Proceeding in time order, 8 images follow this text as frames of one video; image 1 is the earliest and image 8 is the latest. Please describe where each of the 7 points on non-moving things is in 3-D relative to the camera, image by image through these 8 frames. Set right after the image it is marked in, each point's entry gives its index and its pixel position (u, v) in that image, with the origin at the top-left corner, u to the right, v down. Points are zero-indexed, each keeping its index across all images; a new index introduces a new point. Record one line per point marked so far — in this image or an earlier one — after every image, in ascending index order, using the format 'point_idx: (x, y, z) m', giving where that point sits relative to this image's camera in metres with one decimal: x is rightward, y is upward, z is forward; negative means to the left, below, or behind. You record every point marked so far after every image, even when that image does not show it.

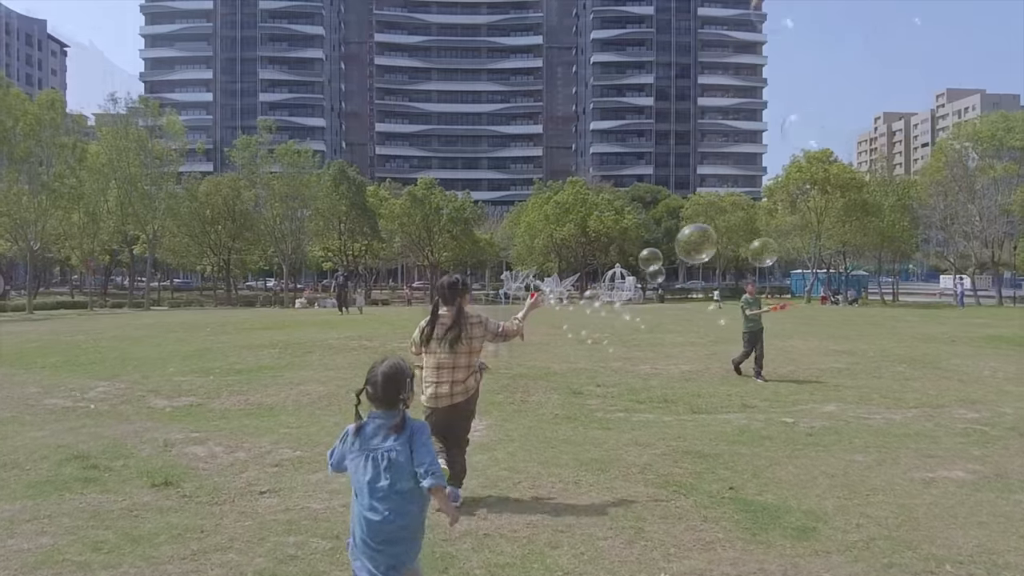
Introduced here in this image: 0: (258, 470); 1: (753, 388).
0: (-1.9, -1.3, +6.5) m
1: (+3.1, -1.3, +11.4) m
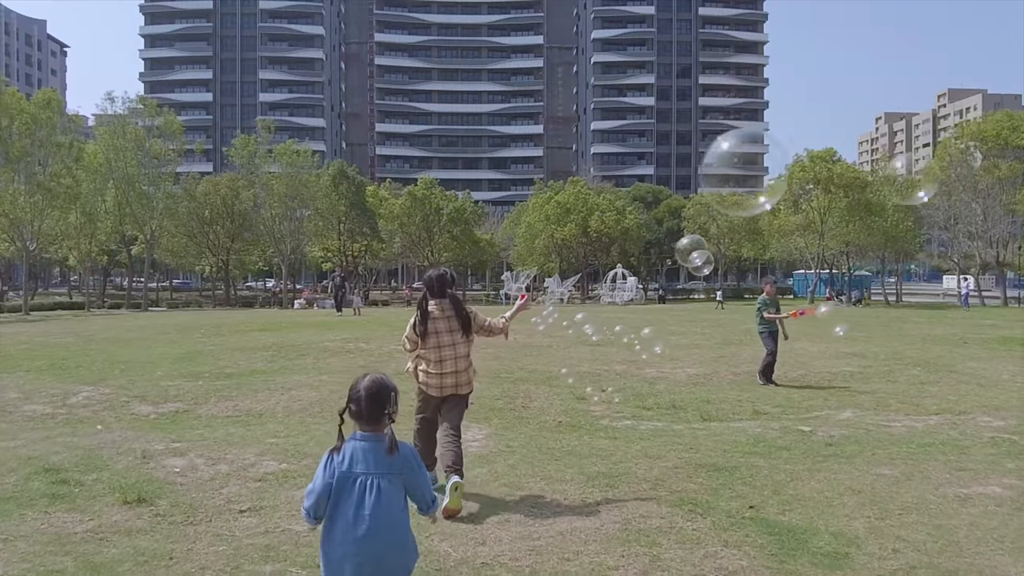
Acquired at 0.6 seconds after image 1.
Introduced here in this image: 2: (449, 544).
0: (-1.9, -1.4, +6.0) m
1: (+3.2, -1.3, +10.9) m
2: (-0.3, -1.3, +4.5) m
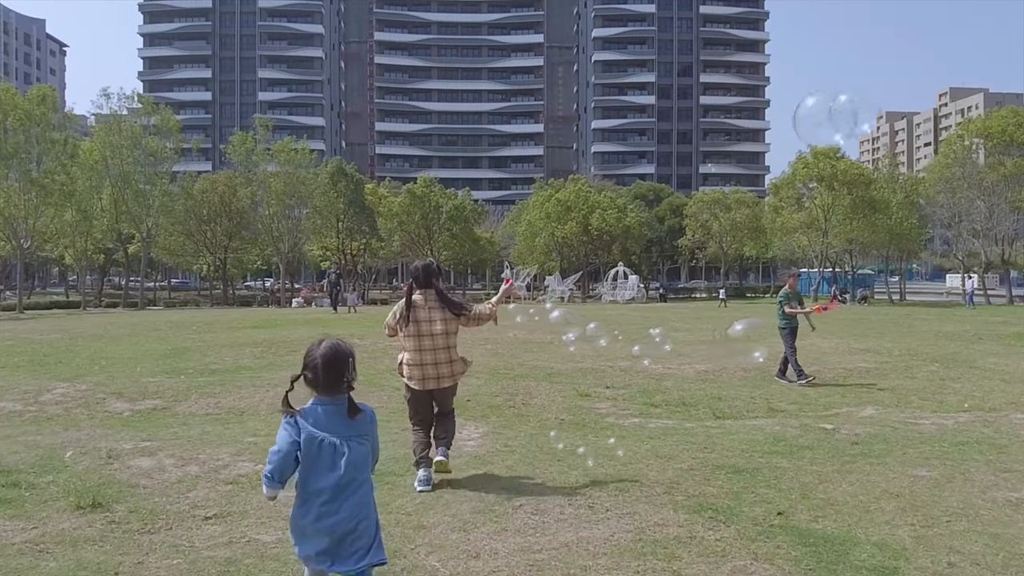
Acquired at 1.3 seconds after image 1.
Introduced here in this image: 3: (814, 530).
0: (-1.9, -1.2, +5.4) m
1: (+3.1, -1.2, +10.3) m
2: (-0.3, -1.2, +4.0) m
3: (+1.5, -1.2, +4.4) m
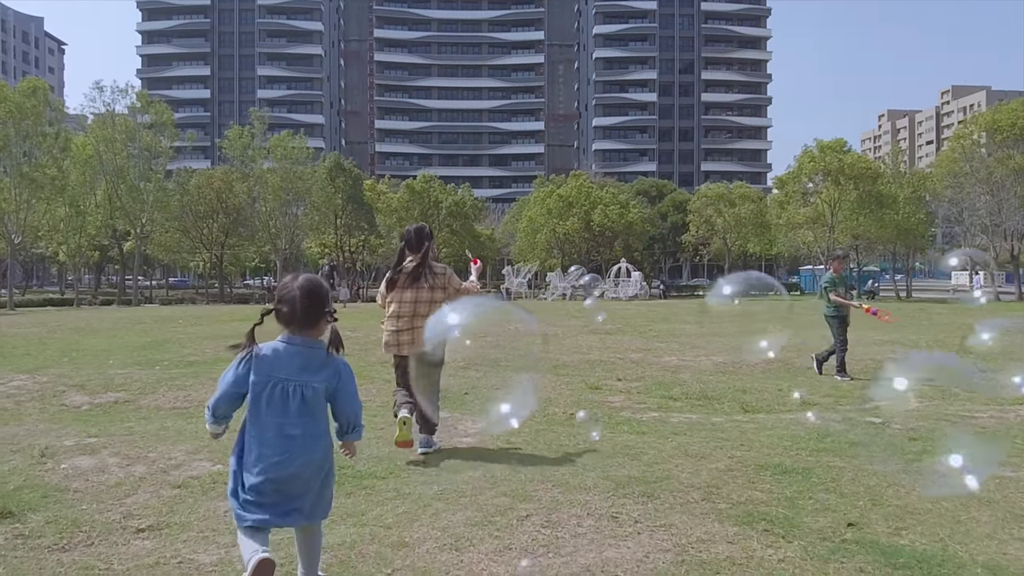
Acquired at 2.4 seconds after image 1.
0: (-1.9, -1.1, +4.5) m
1: (+3.2, -1.0, +9.4) m
2: (-0.3, -1.0, +3.0) m
3: (+1.5, -1.0, +3.5) m
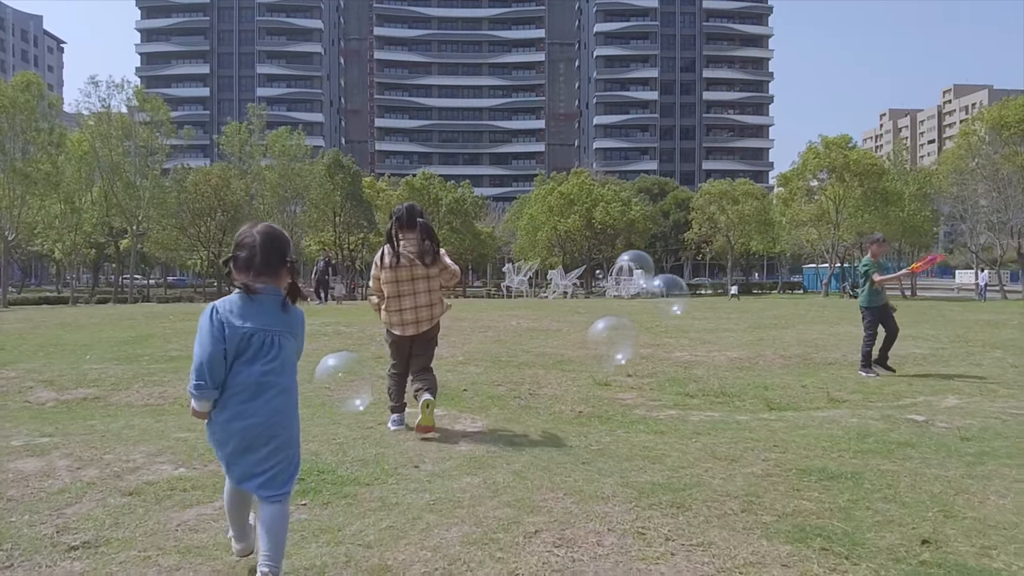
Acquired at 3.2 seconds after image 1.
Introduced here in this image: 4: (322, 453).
0: (-1.8, -0.9, +3.9) m
1: (+3.2, -0.9, +8.8) m
2: (-0.3, -0.9, +2.4) m
3: (+1.6, -0.9, +2.8) m
4: (-1.0, -0.9, +4.7) m
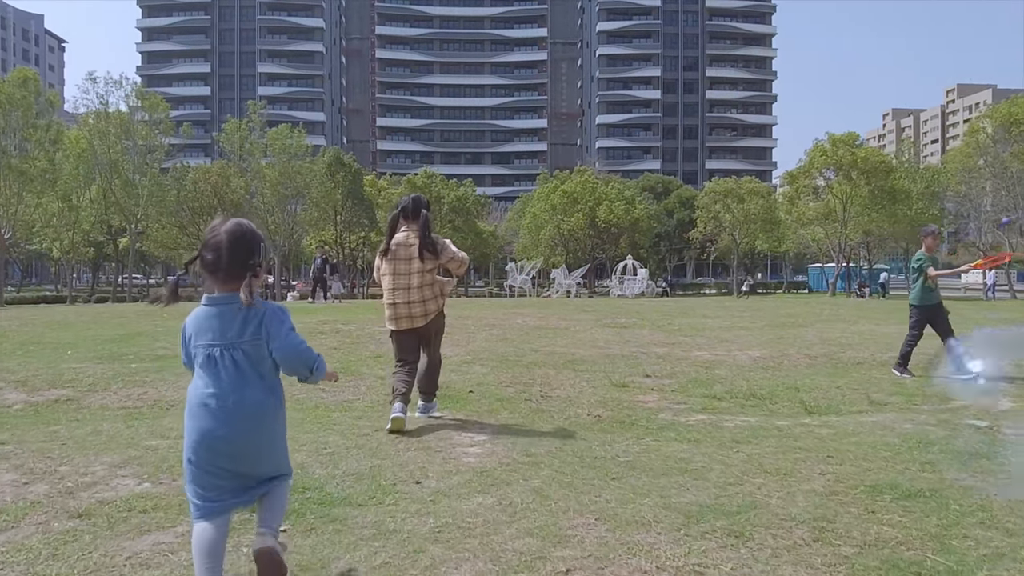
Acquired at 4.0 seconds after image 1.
0: (-1.8, -0.9, +3.2) m
1: (+3.3, -0.9, +8.2) m
2: (-0.2, -0.9, +1.8) m
3: (+1.6, -0.9, +2.2) m
4: (-0.9, -0.8, +4.1) m
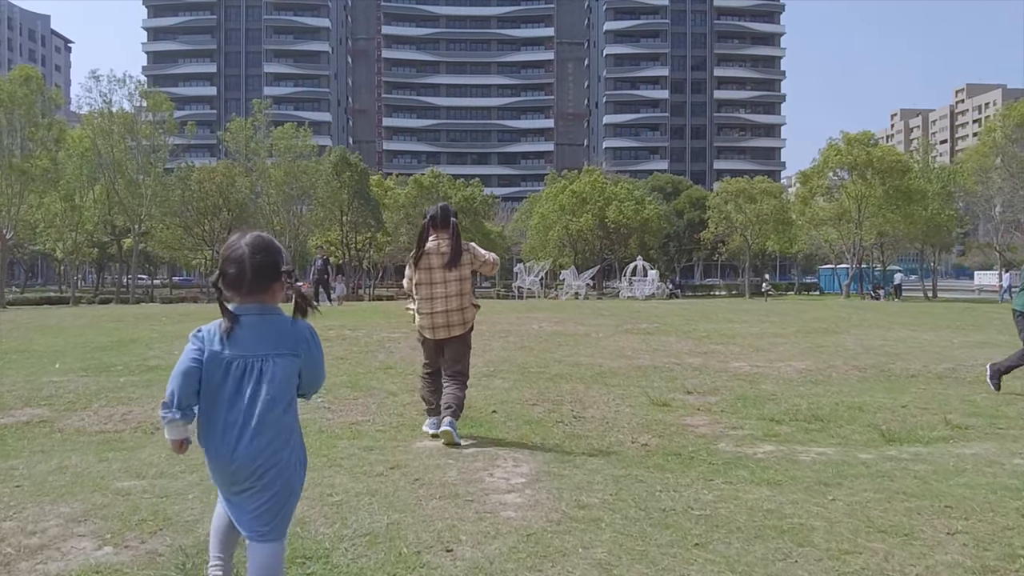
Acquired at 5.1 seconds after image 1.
0: (-1.6, -0.9, +2.5) m
1: (+3.5, -0.9, +7.3) m
2: (0.0, -0.9, +1.0) m
3: (+1.8, -0.9, +1.4) m
4: (-0.8, -0.9, +3.3) m
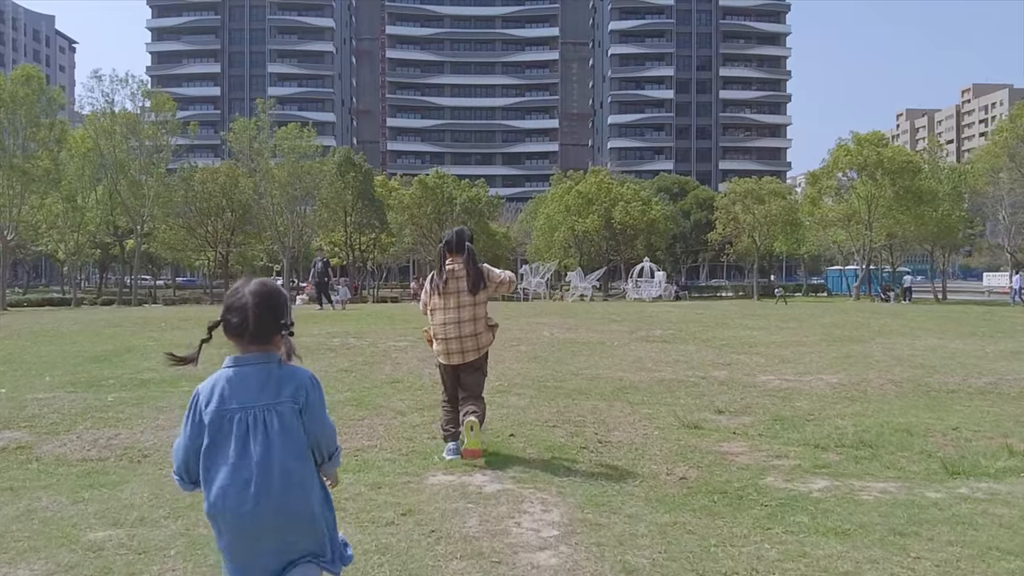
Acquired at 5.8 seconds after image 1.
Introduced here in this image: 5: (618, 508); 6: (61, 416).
0: (-1.5, -1.0, +2.0) m
1: (+3.6, -1.0, +6.8) m
2: (+0.1, -1.0, +0.5) m
3: (+1.9, -1.0, +0.9) m
4: (-0.6, -1.0, +2.8) m
5: (+0.4, -1.0, +3.9) m
6: (-3.4, -0.9, +6.5) m
